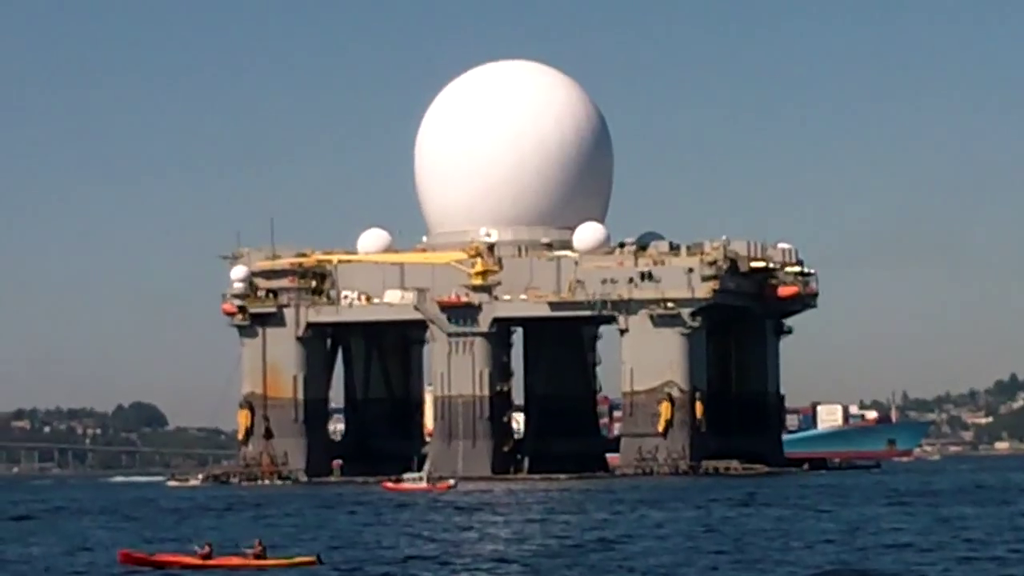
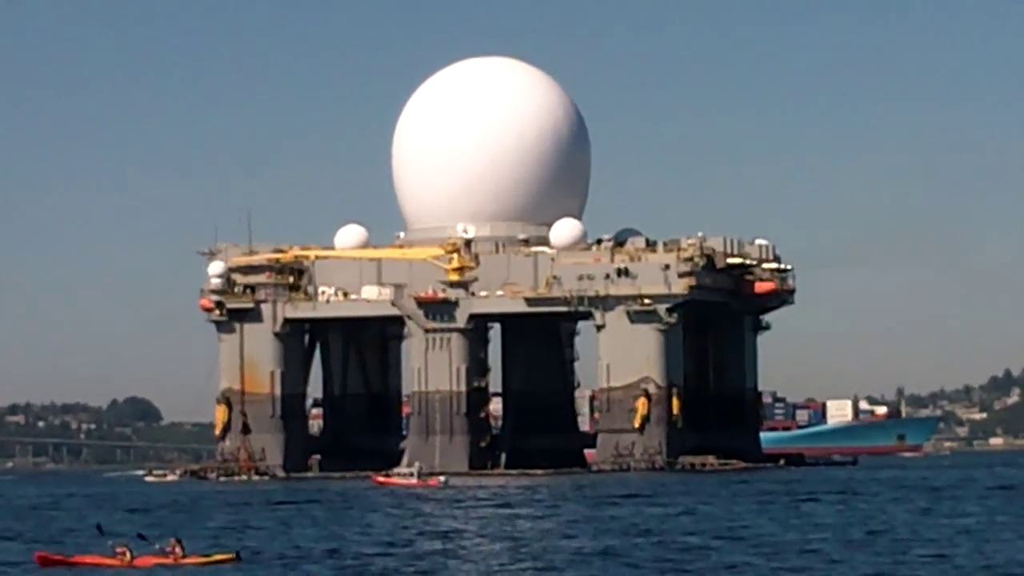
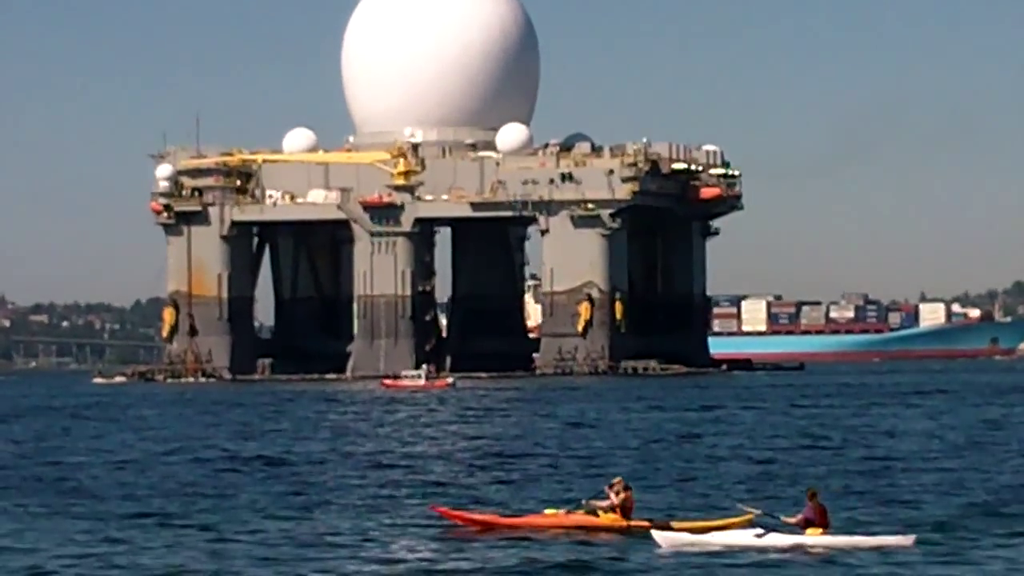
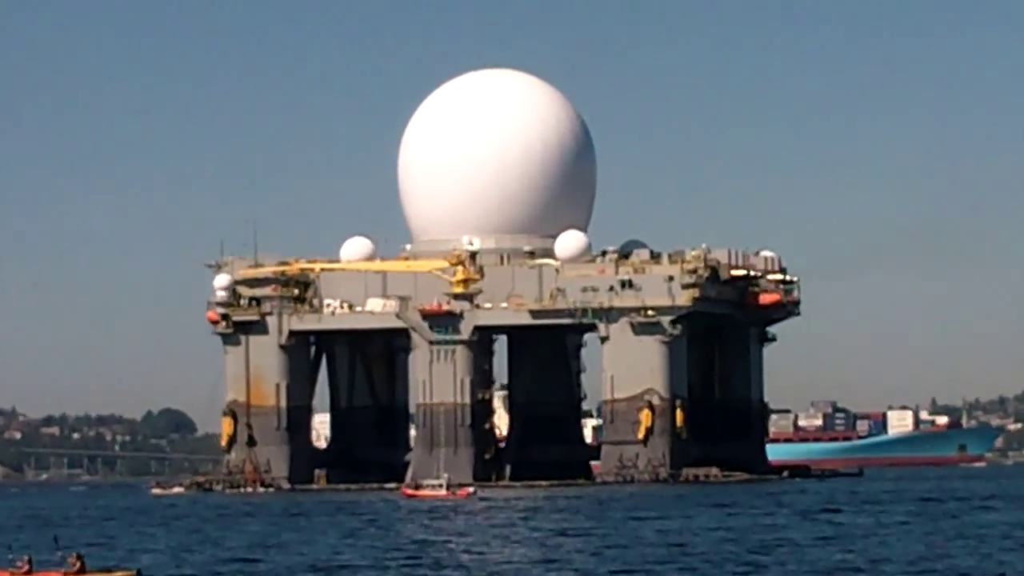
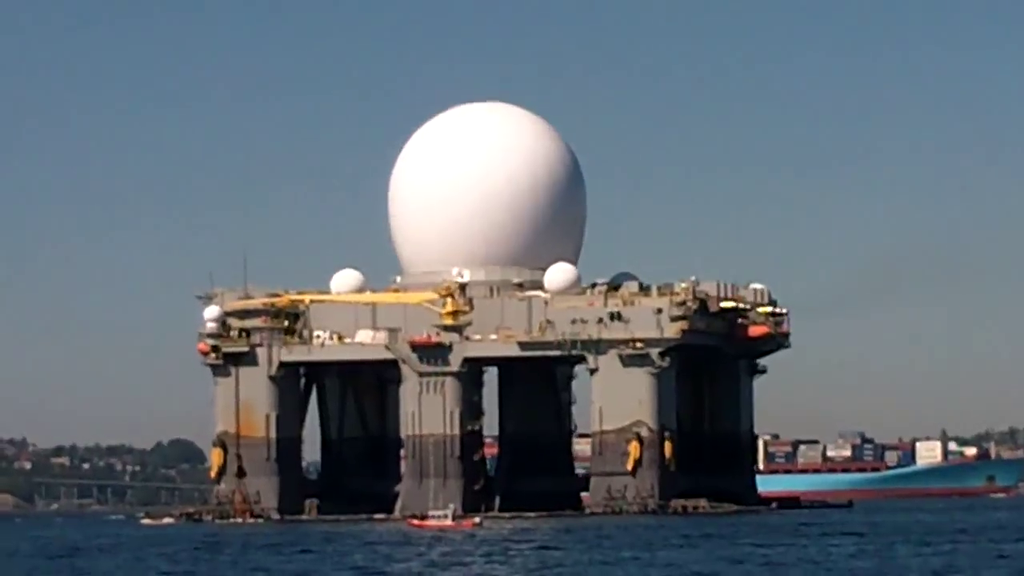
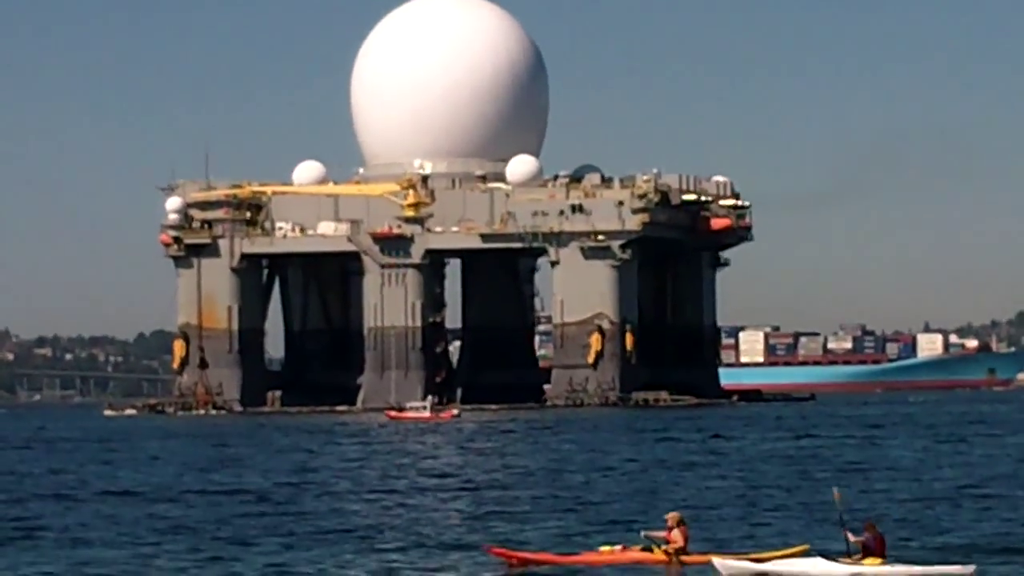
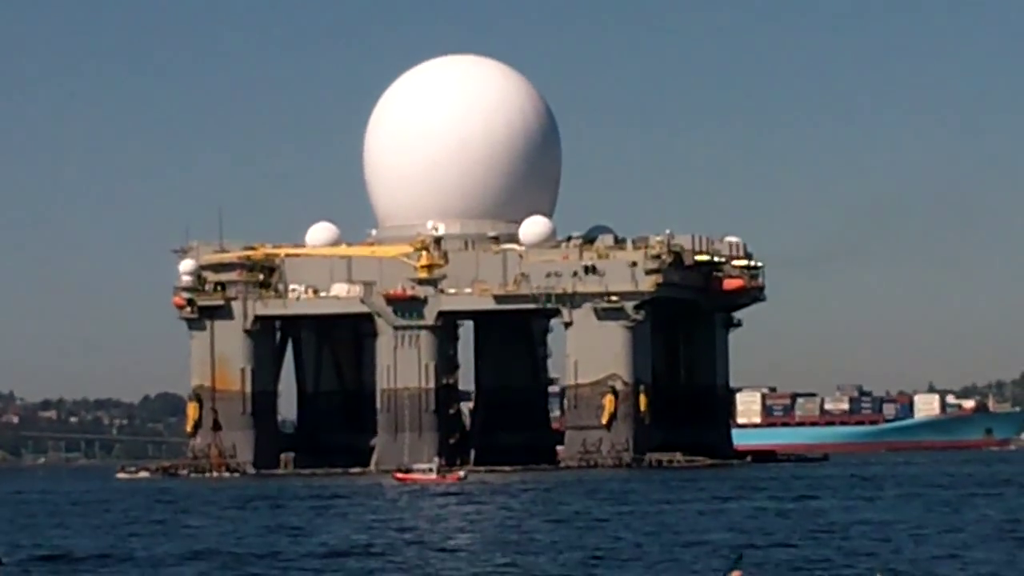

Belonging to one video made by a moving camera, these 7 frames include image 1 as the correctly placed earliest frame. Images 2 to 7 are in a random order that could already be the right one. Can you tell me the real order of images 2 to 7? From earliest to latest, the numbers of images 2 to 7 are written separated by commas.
2, 4, 5, 7, 6, 3
